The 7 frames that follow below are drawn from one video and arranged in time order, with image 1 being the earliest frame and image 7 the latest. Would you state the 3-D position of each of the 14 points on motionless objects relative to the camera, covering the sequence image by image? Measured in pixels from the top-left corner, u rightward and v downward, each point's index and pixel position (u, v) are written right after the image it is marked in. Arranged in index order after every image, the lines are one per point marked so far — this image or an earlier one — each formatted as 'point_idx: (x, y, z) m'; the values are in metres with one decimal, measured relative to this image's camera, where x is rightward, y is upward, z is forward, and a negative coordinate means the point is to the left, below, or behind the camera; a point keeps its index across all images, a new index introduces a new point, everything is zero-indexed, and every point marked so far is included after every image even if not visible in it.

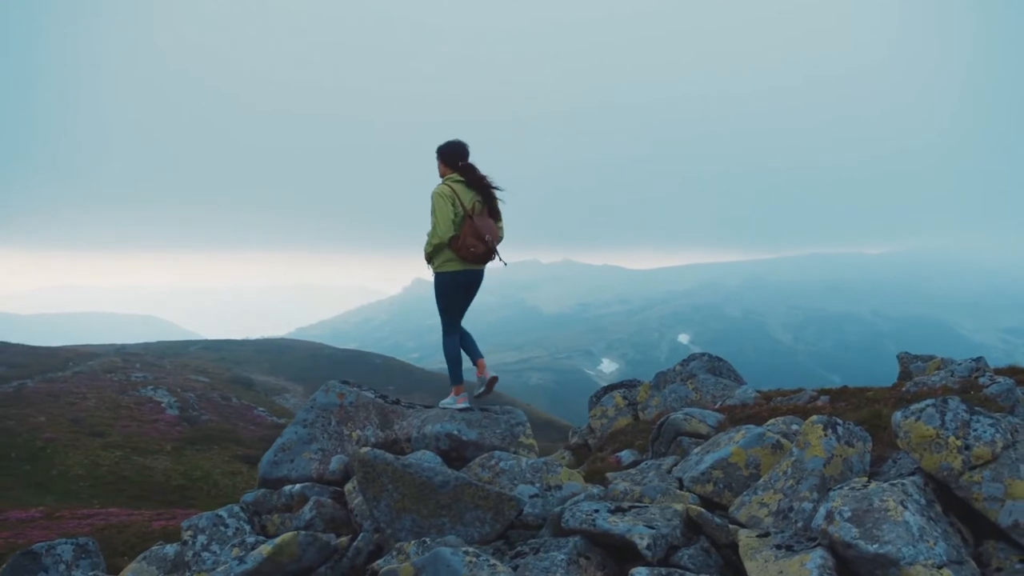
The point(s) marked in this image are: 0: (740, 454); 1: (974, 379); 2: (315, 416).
0: (+4.9, -3.6, +15.6) m
1: (+12.1, -2.4, +18.9) m
2: (-5.0, -3.2, +18.3) m
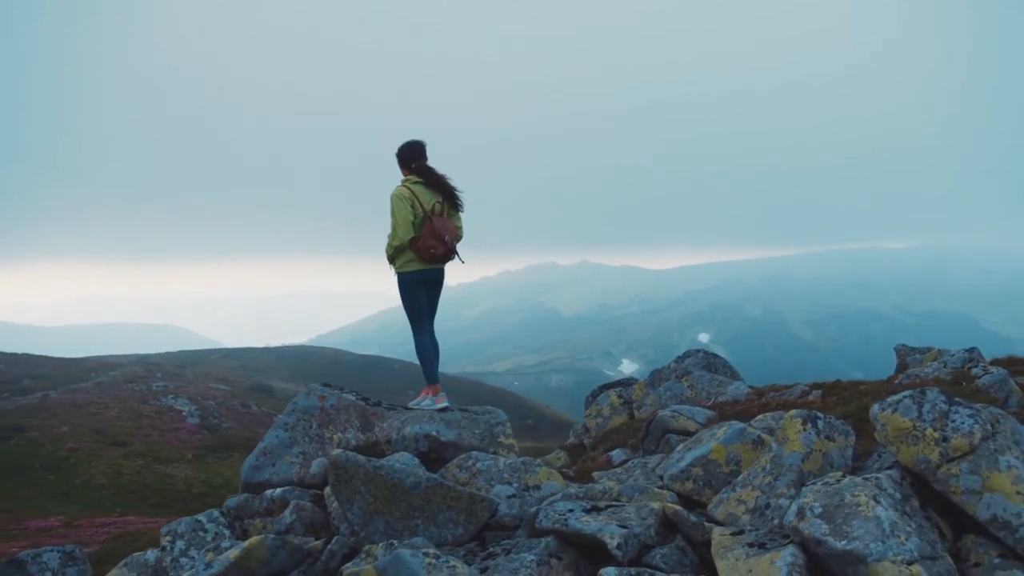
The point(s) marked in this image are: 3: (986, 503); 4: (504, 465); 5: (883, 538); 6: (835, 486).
0: (+4.4, -3.5, +15.2) m
1: (+11.6, -2.1, +18.4) m
2: (-5.5, -3.3, +18.2) m
3: (+7.3, -3.3, +11.1) m
4: (-0.2, -3.9, +15.9) m
5: (+5.4, -3.6, +10.4) m
6: (+5.3, -3.2, +11.7) m
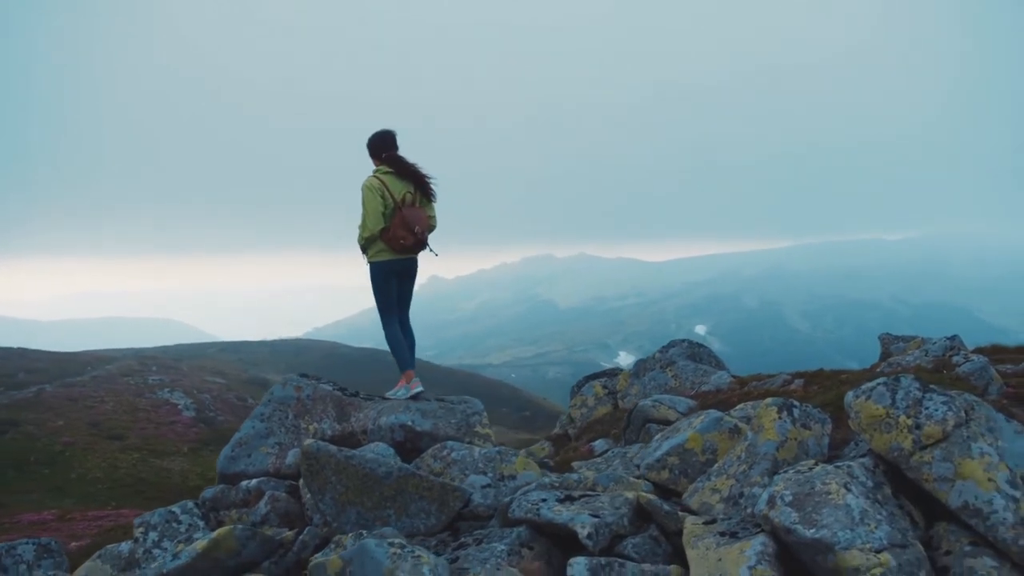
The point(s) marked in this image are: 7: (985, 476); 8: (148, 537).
0: (+3.9, -3.2, +15.1) m
1: (+11.1, -1.8, +18.2) m
2: (-6.0, -3.1, +18.0) m
3: (+6.8, -3.1, +10.9) m
4: (-0.7, -3.7, +15.7) m
5: (+4.8, -3.4, +10.2) m
6: (+4.7, -3.0, +11.5) m
7: (+7.2, -2.9, +10.9) m
8: (-8.0, -5.5, +15.7) m
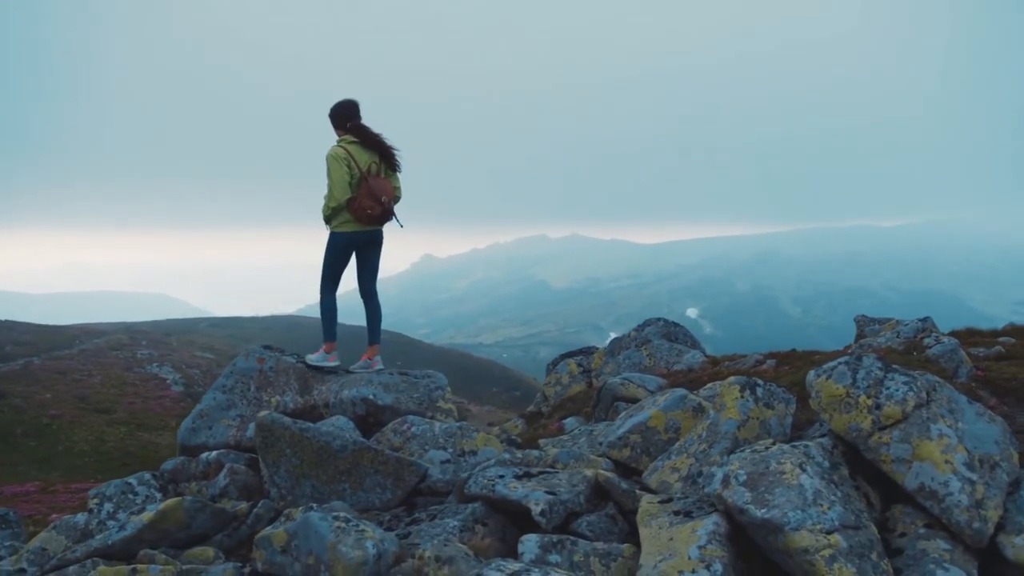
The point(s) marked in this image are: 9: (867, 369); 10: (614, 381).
0: (+3.0, -2.7, +14.9) m
1: (+10.3, -1.3, +18.0) m
2: (-6.9, -2.3, +17.7) m
3: (+6.0, -2.8, +10.7) m
4: (-1.6, -3.1, +15.5) m
5: (+4.1, -3.1, +10.0) m
6: (+3.9, -2.6, +11.3) m
7: (+6.4, -2.5, +10.7) m
8: (-8.8, -4.8, +15.4) m
9: (+5.9, -1.4, +11.9) m
10: (+2.8, -2.6, +19.7) m
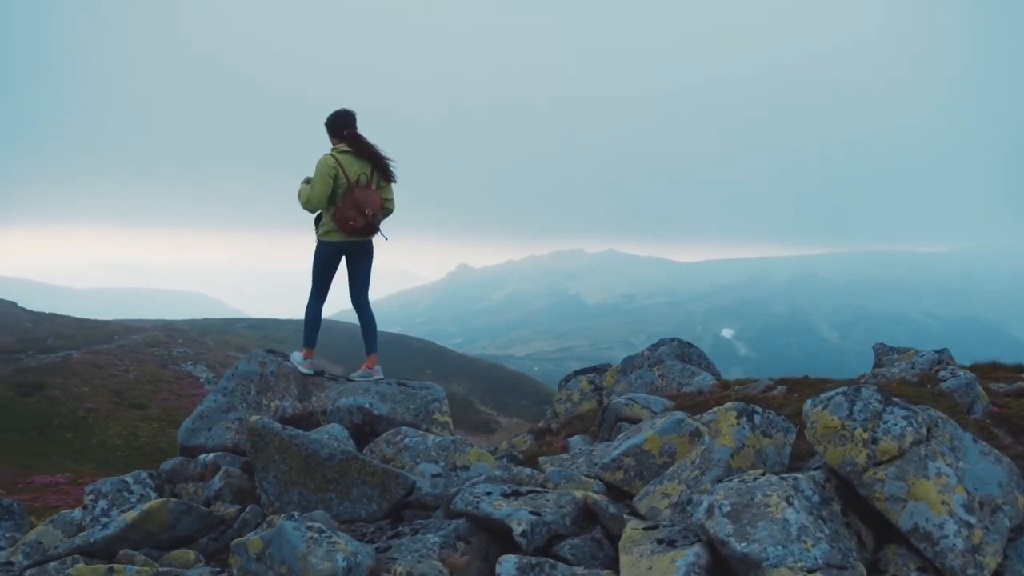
0: (+2.9, -3.1, +14.5) m
1: (+10.3, -2.0, +17.4) m
2: (-6.9, -2.4, +17.8) m
3: (+5.7, -3.2, +10.2) m
4: (-1.7, -3.3, +15.3) m
5: (+3.7, -3.4, +9.6) m
6: (+3.6, -3.0, +10.9) m
7: (+6.0, -3.0, +10.2) m
8: (-9.0, -4.7, +15.6) m
9: (+5.7, -1.8, +11.5) m
10: (+2.9, -3.0, +19.4) m
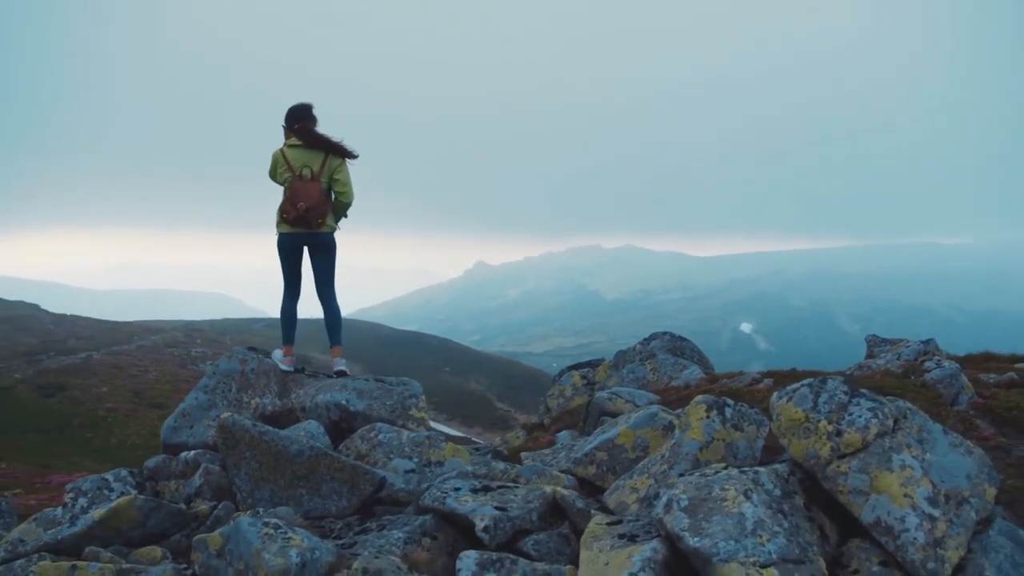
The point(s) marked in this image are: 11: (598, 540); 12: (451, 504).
0: (+2.3, -2.9, +14.3) m
1: (+9.8, -1.8, +17.0) m
2: (-7.3, -2.3, +17.8) m
3: (+5.0, -3.0, +10.0) m
4: (-2.2, -3.2, +15.2) m
5: (+3.0, -3.3, +9.4) m
6: (+3.0, -2.8, +10.7) m
7: (+5.4, -2.8, +9.9) m
8: (-9.5, -4.7, +15.7) m
9: (+5.0, -1.6, +11.2) m
10: (+2.5, -2.9, +19.2) m
11: (+1.3, -3.9, +11.1) m
12: (-1.1, -3.8, +12.7) m
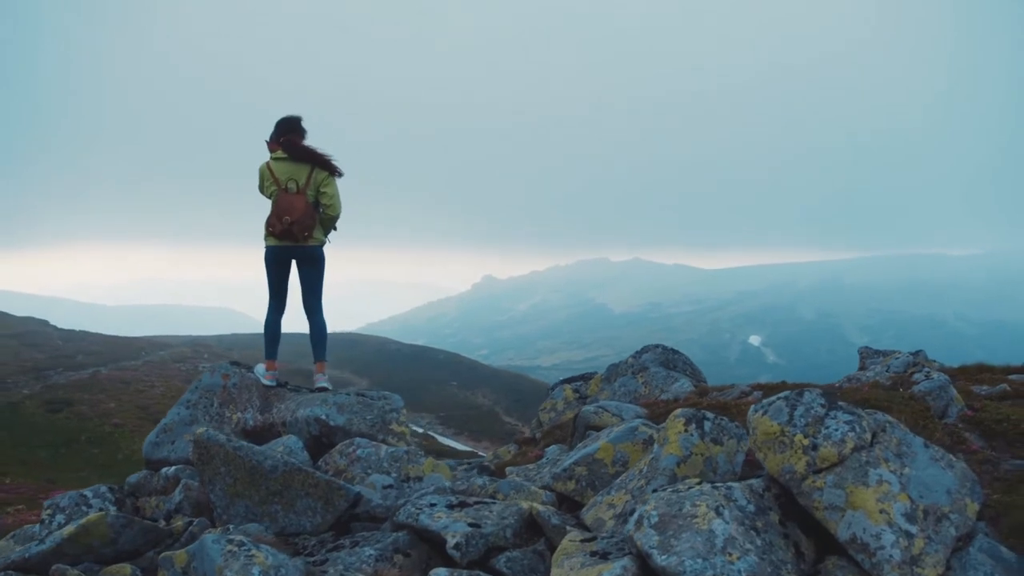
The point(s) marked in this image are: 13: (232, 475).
0: (+1.9, -3.2, +14.1) m
1: (+9.4, -2.0, +16.7) m
2: (-7.7, -2.7, +17.7) m
3: (+4.5, -3.2, +9.7) m
4: (-2.6, -3.5, +15.0) m
5: (+2.5, -3.4, +9.1) m
6: (+2.5, -3.0, +10.4) m
7: (+4.9, -2.9, +9.6) m
8: (-9.9, -5.0, +15.5) m
9: (+4.5, -1.8, +10.9) m
10: (+2.1, -3.2, +18.9) m
11: (+0.9, -4.1, +10.8) m
12: (-1.5, -4.0, +12.4) m
13: (-5.4, -3.6, +13.8) m
